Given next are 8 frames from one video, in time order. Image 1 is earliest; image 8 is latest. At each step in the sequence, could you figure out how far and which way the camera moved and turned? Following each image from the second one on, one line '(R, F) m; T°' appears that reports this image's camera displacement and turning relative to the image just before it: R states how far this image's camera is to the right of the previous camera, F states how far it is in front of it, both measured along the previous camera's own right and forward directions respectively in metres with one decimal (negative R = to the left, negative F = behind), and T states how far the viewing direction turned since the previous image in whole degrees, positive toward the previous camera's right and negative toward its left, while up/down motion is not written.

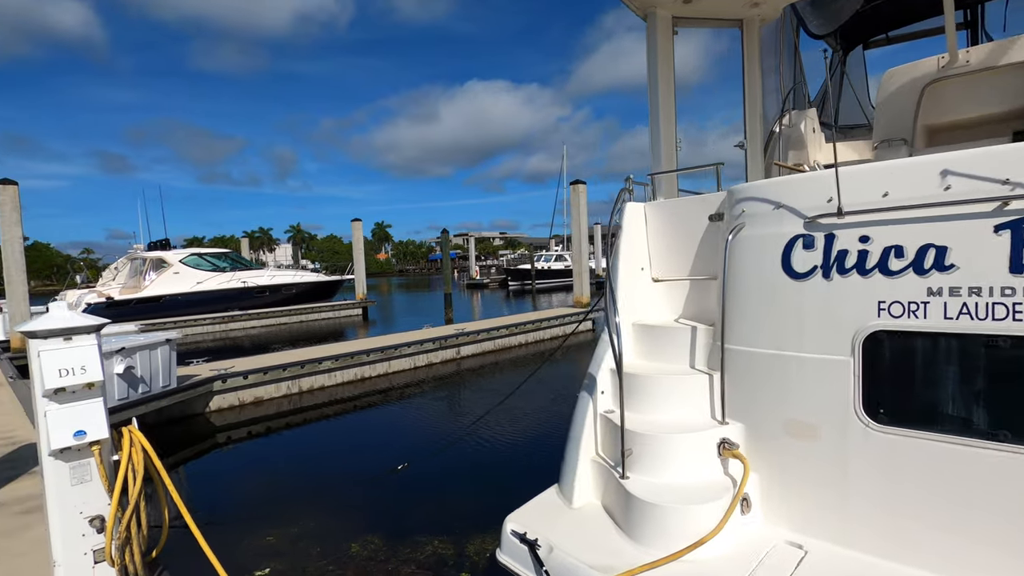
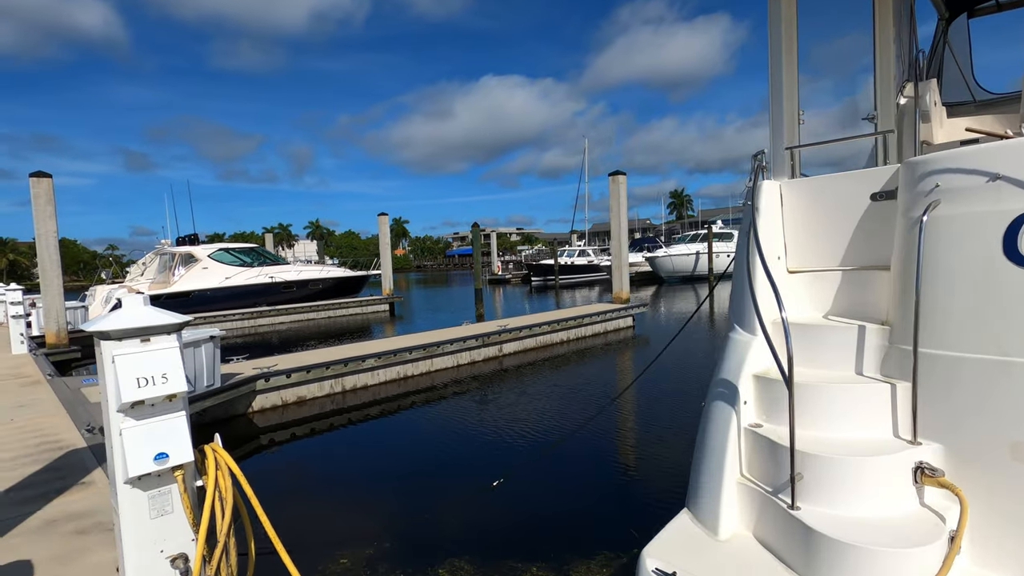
(-0.6, +0.5) m; -2°
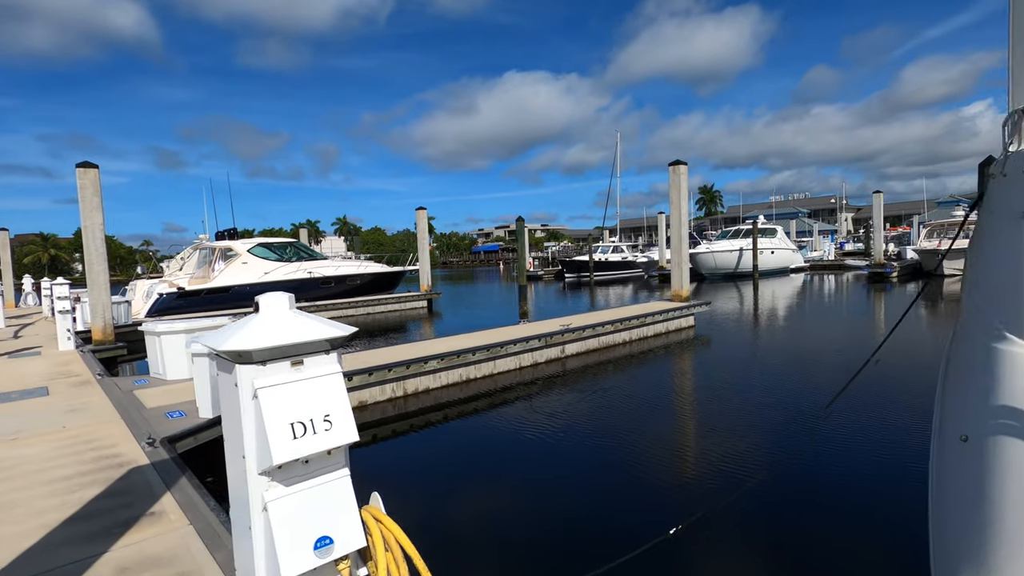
(-0.8, +0.7) m; -2°
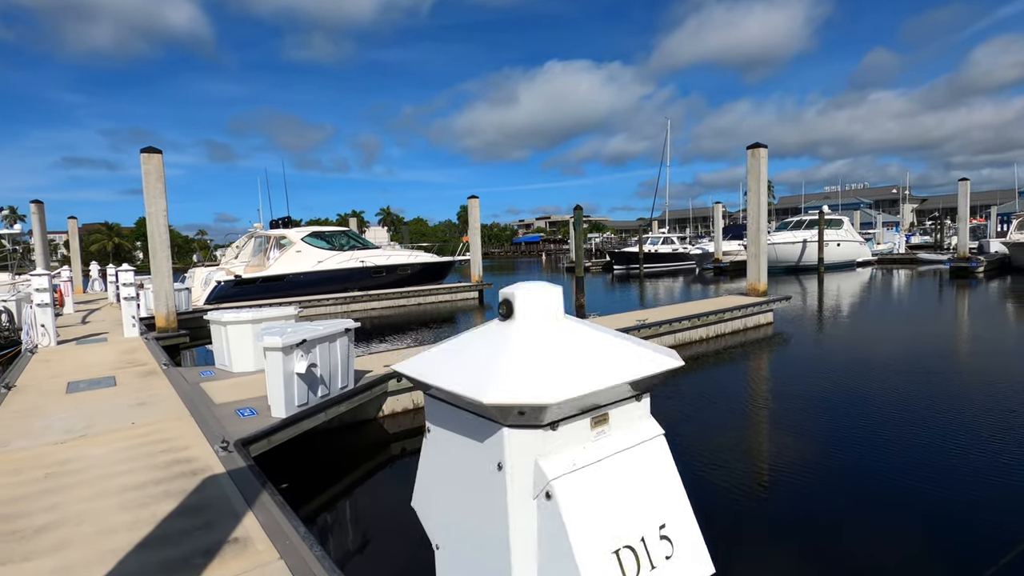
(-0.6, +0.6) m; -4°
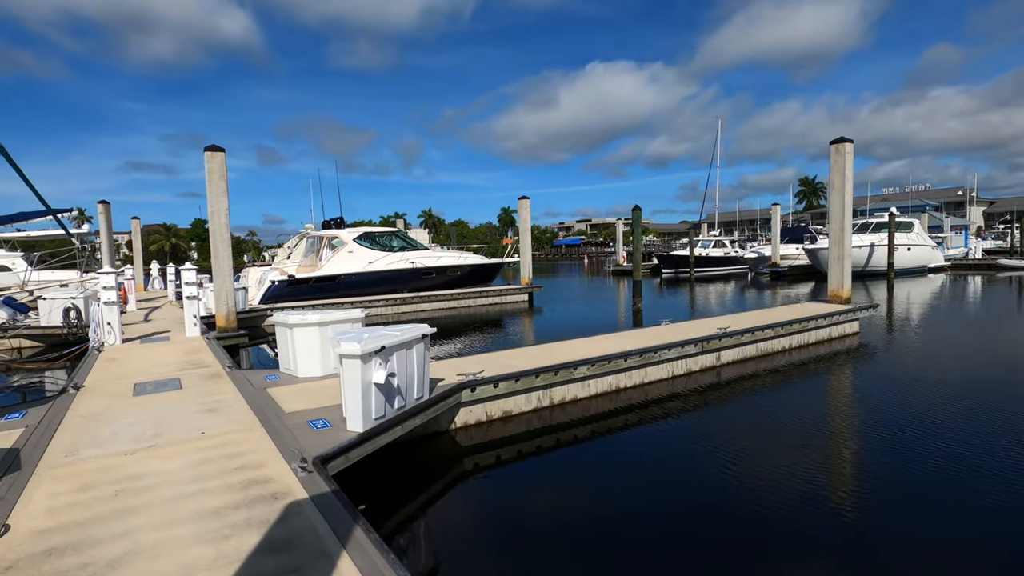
(-0.5, +0.5) m; -4°
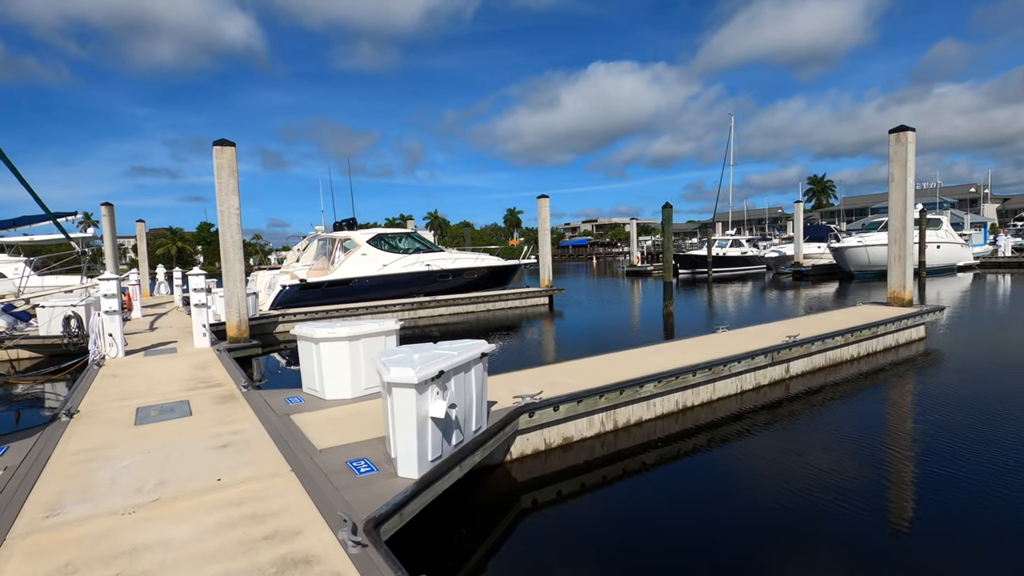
(-0.6, +0.9) m; 0°
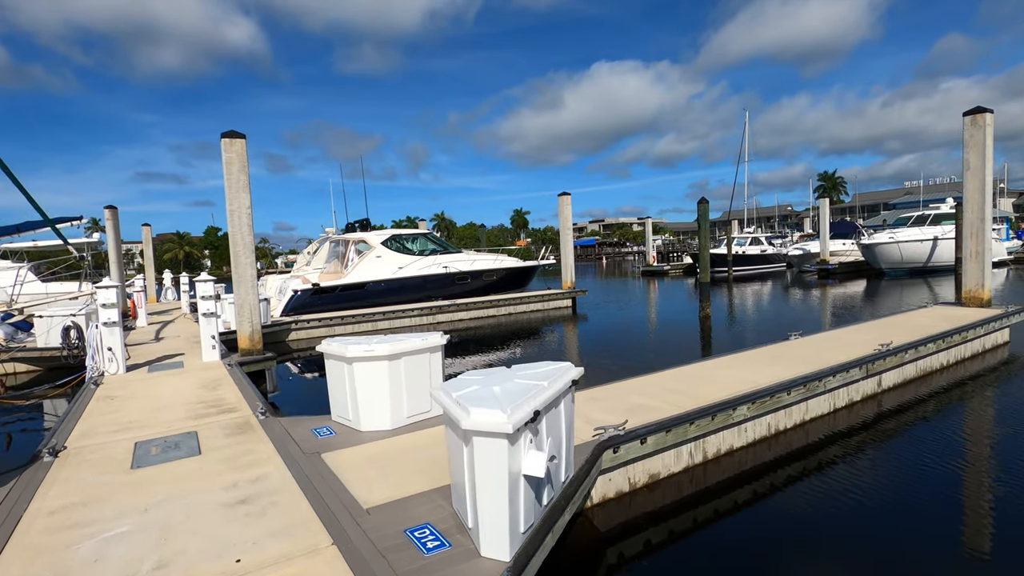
(-0.6, +0.9) m; -1°
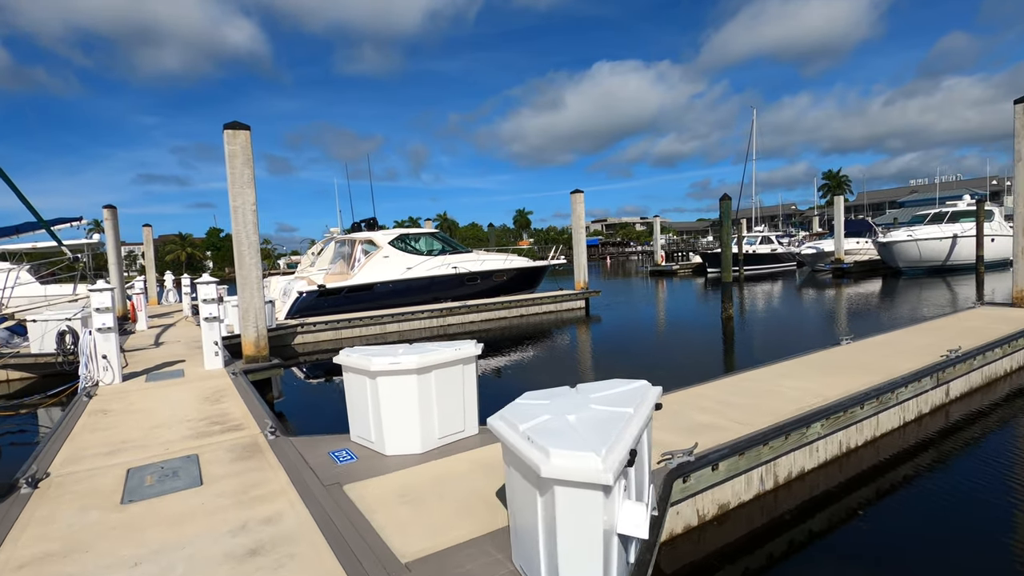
(-0.3, +0.6) m; 0°
